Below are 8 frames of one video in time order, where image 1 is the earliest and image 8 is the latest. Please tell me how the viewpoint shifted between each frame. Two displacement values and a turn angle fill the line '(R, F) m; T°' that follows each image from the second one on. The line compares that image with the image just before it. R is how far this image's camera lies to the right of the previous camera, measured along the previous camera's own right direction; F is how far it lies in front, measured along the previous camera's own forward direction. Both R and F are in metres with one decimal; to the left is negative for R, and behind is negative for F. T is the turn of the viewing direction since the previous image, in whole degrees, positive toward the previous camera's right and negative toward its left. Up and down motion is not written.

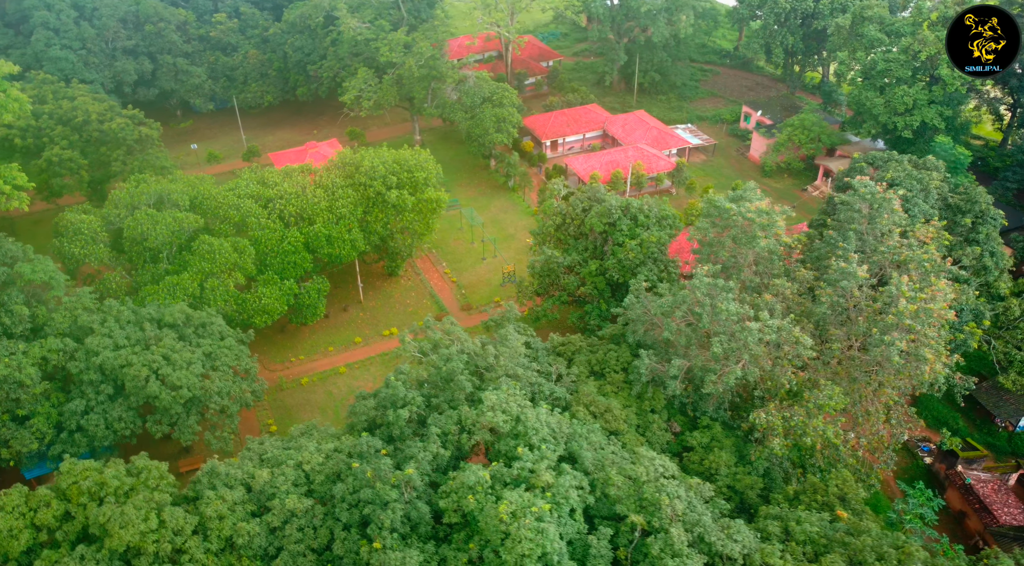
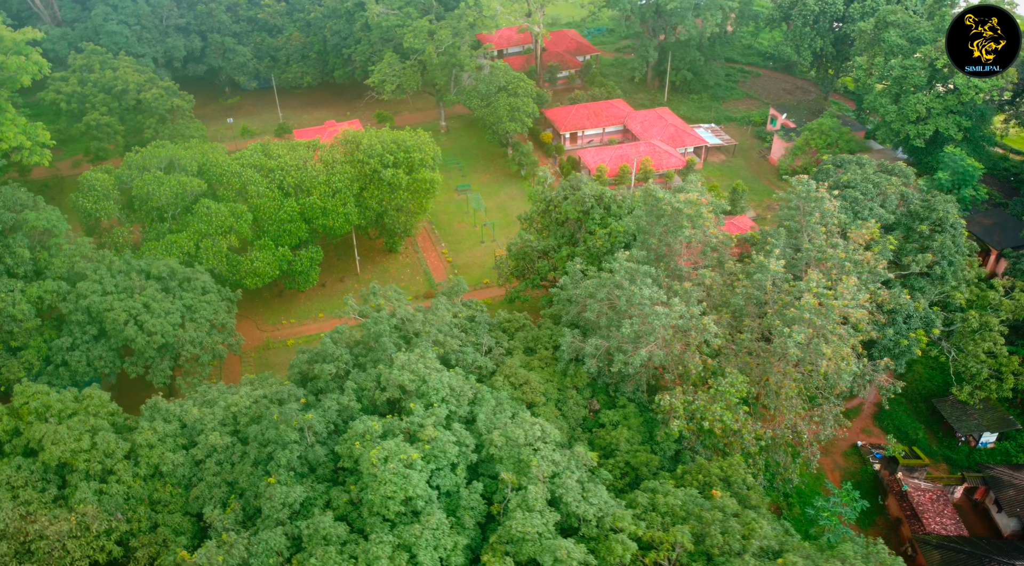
(+4.7, -1.0) m; -5°
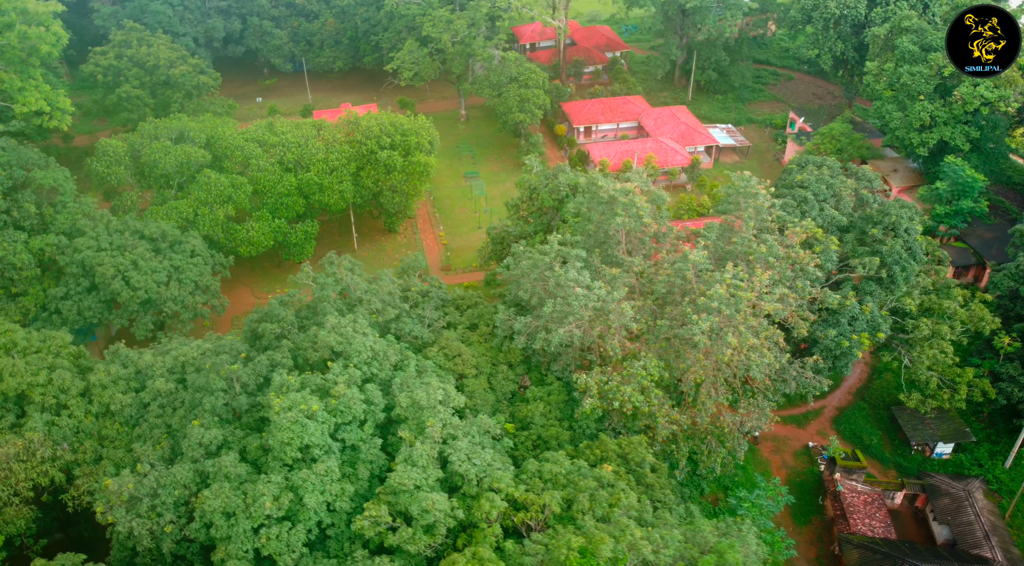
(+4.2, -0.9) m; -4°
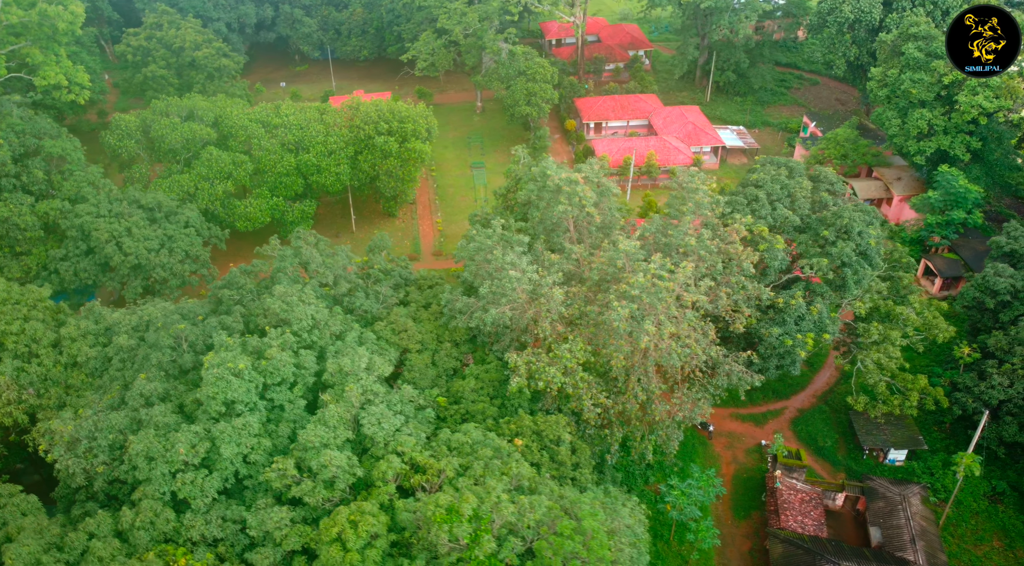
(+3.8, -0.9) m; -4°
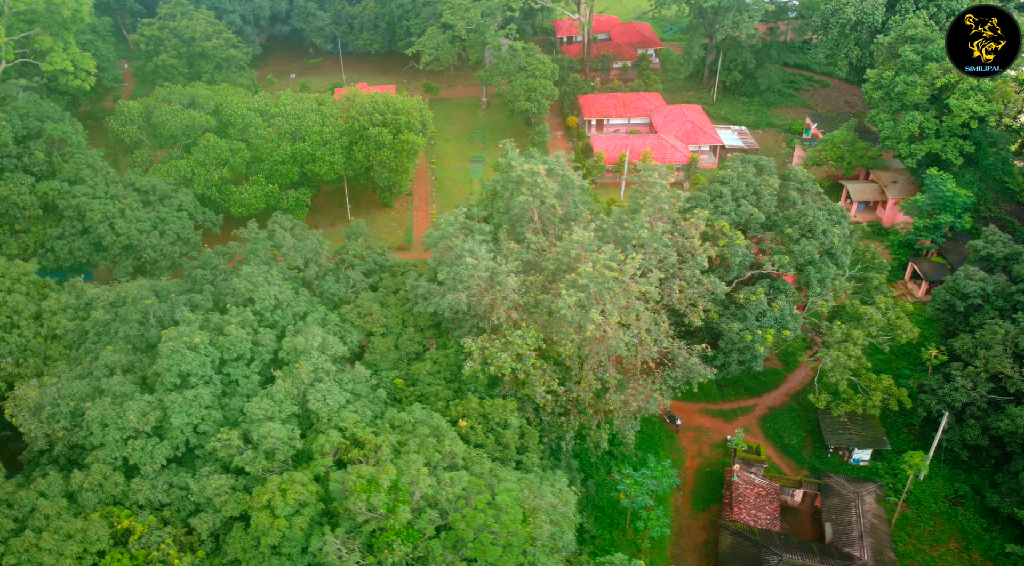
(+2.4, -0.5) m; -2°
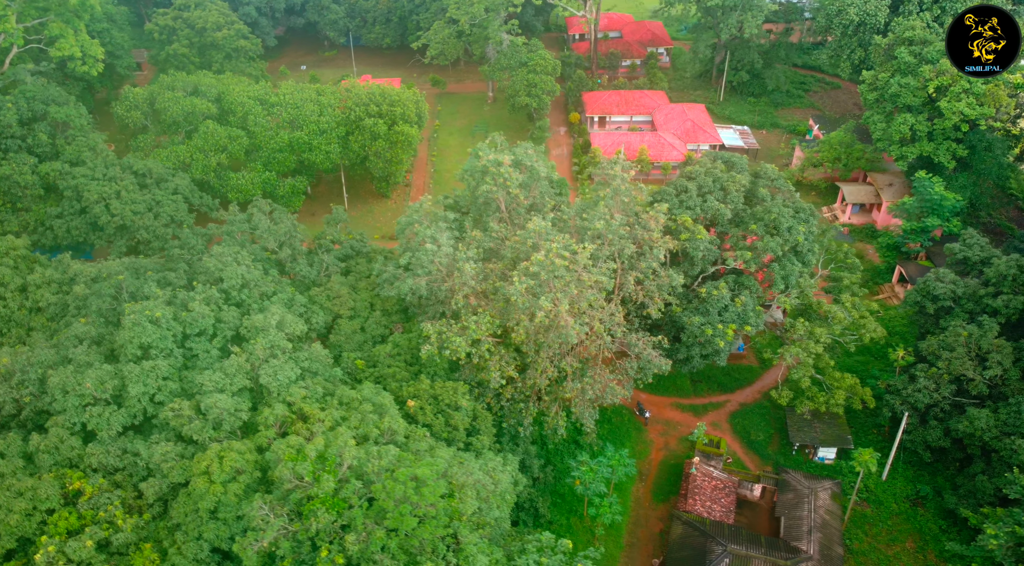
(+2.4, -0.5) m; -2°
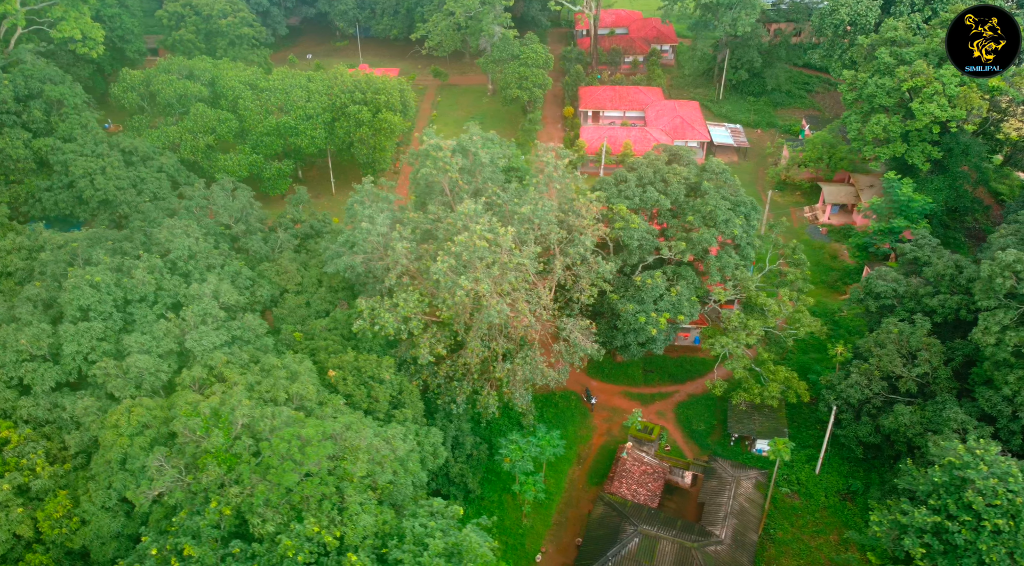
(+3.7, -0.7) m; -3°
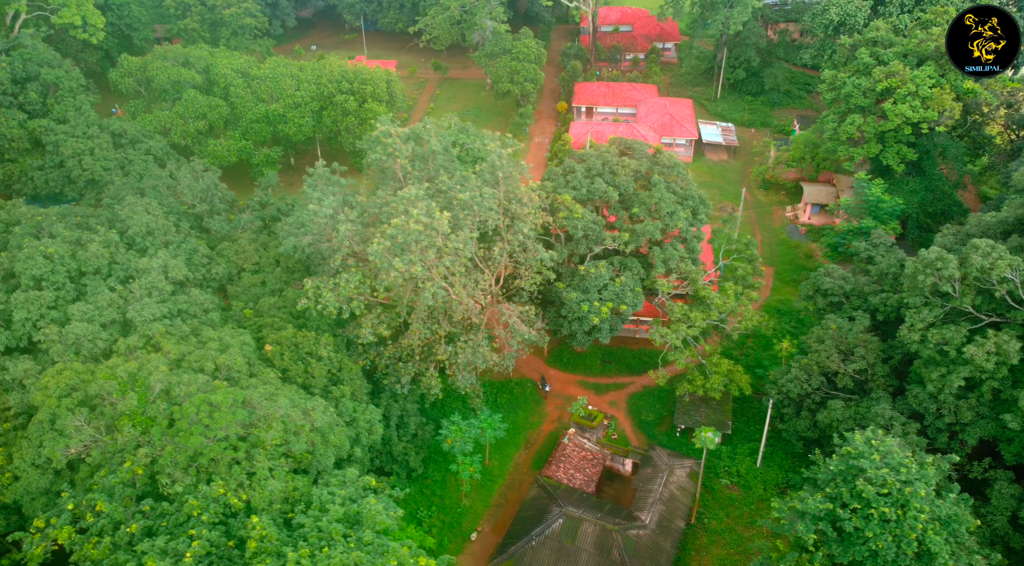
(+3.3, -0.6) m; -2°
